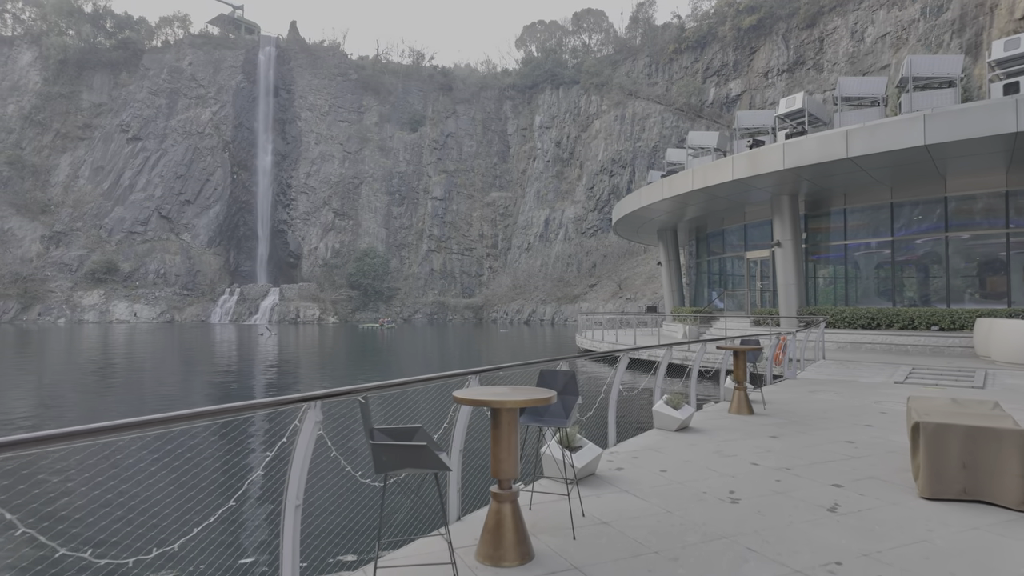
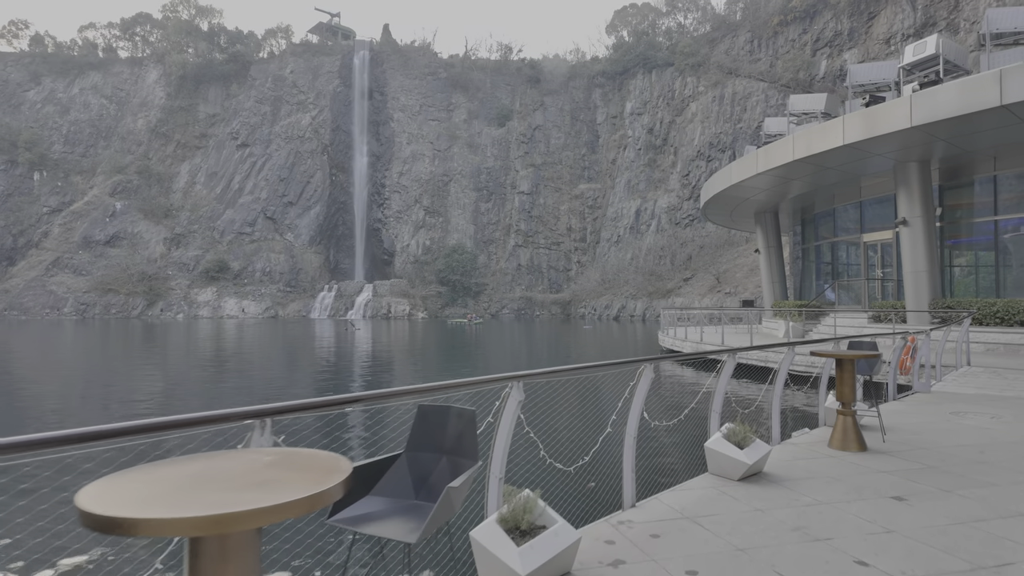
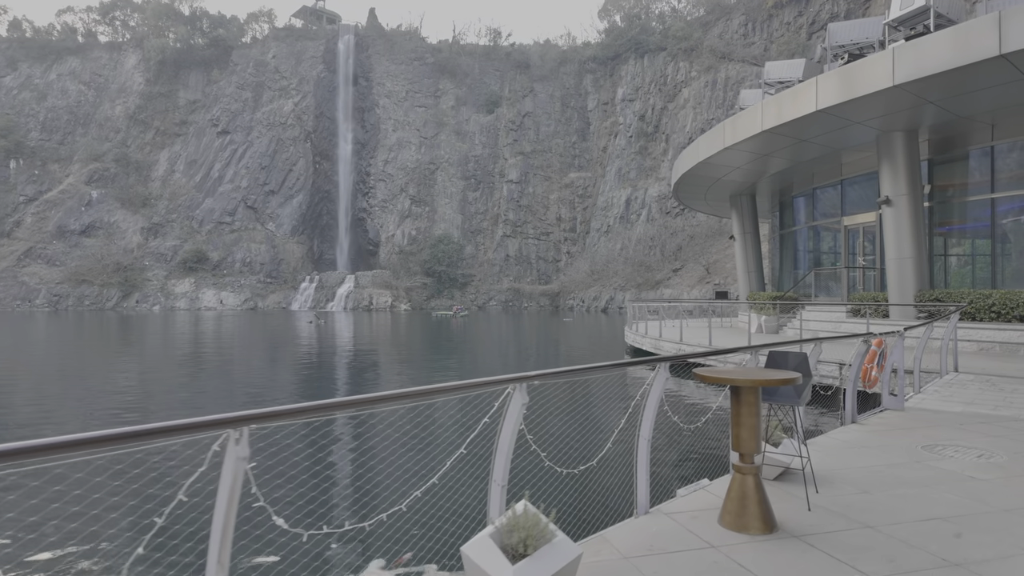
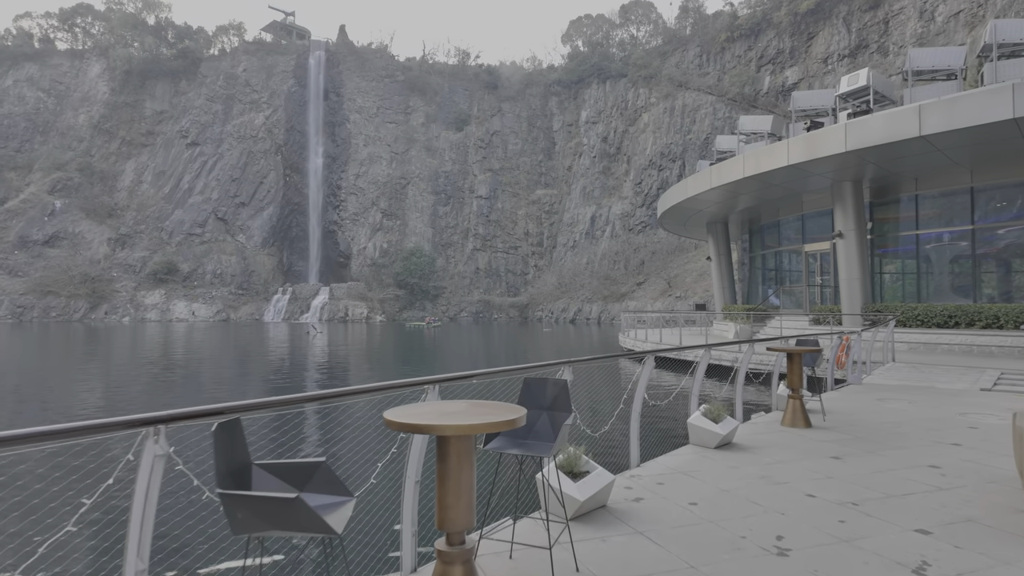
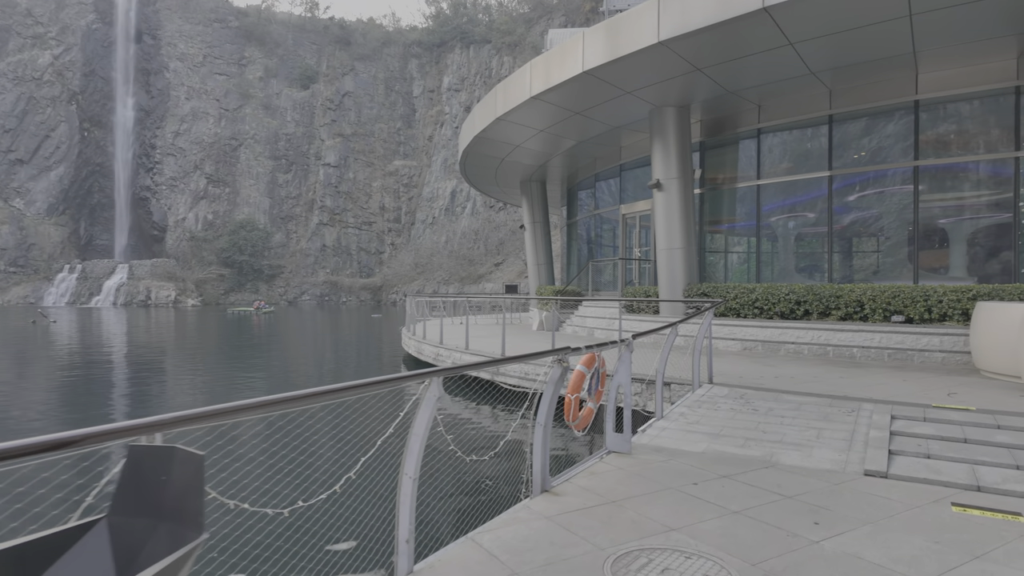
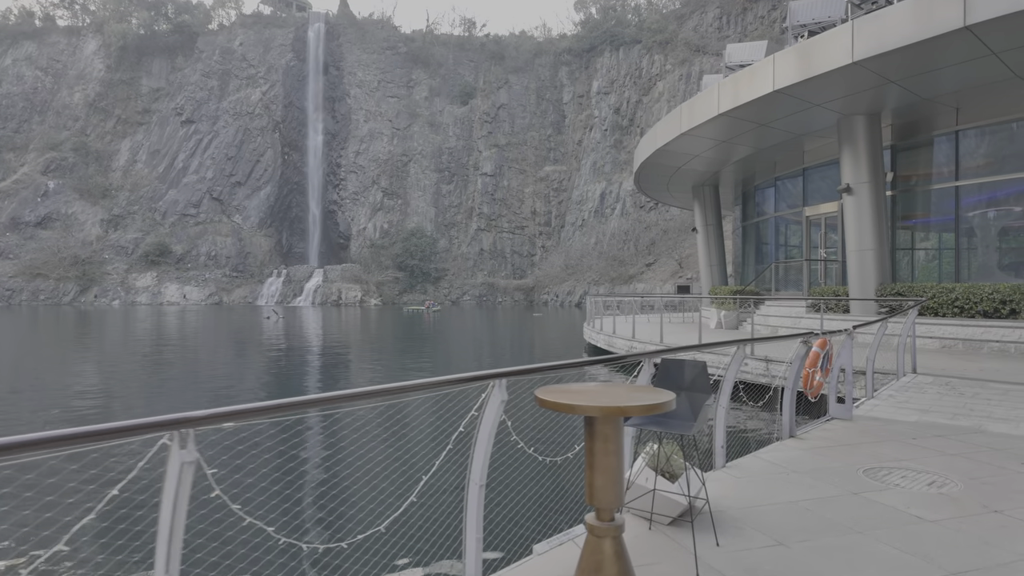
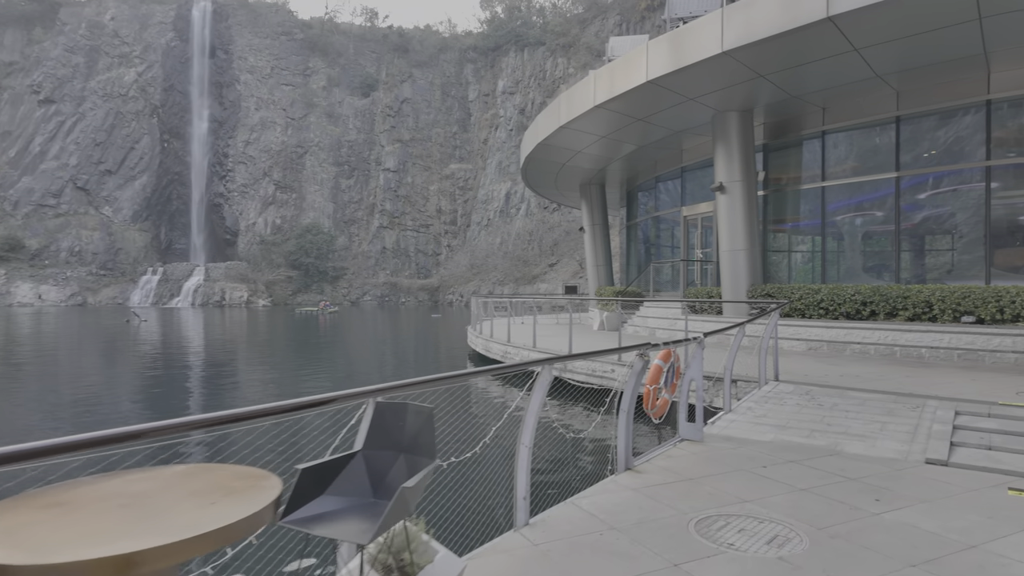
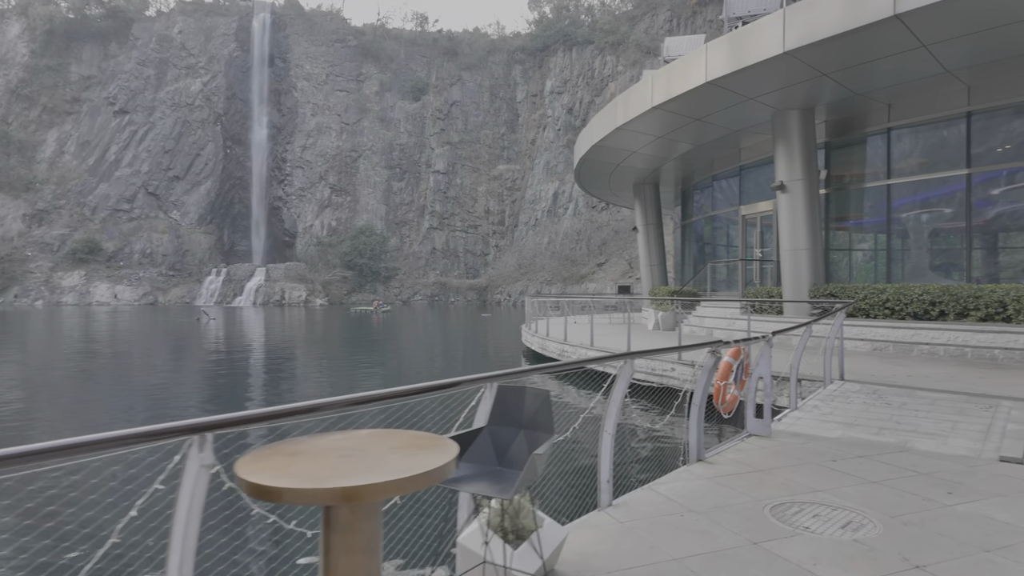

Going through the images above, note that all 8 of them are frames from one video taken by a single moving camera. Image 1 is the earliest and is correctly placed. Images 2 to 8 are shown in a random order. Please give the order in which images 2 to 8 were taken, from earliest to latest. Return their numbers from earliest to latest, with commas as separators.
4, 2, 3, 6, 8, 7, 5
